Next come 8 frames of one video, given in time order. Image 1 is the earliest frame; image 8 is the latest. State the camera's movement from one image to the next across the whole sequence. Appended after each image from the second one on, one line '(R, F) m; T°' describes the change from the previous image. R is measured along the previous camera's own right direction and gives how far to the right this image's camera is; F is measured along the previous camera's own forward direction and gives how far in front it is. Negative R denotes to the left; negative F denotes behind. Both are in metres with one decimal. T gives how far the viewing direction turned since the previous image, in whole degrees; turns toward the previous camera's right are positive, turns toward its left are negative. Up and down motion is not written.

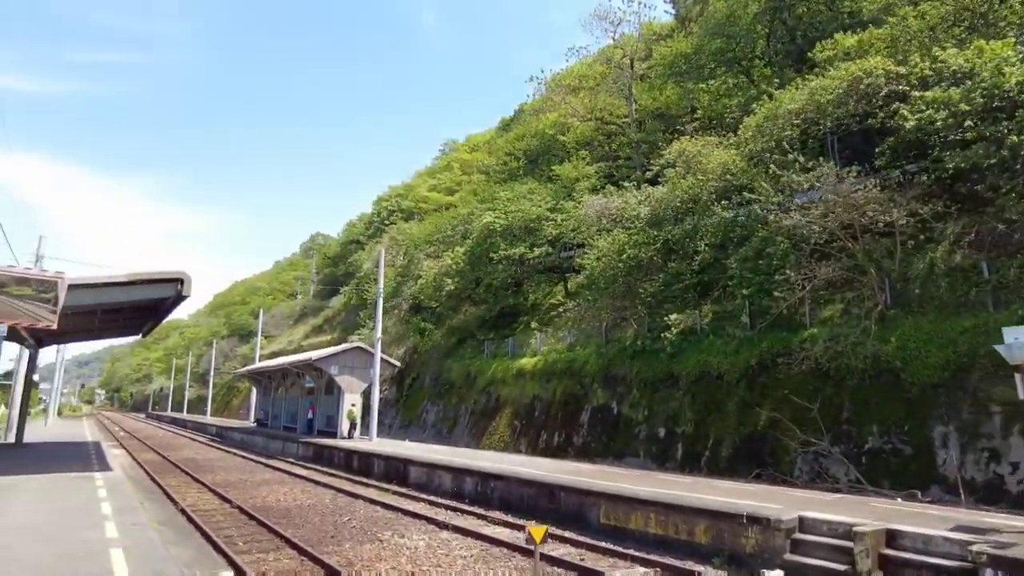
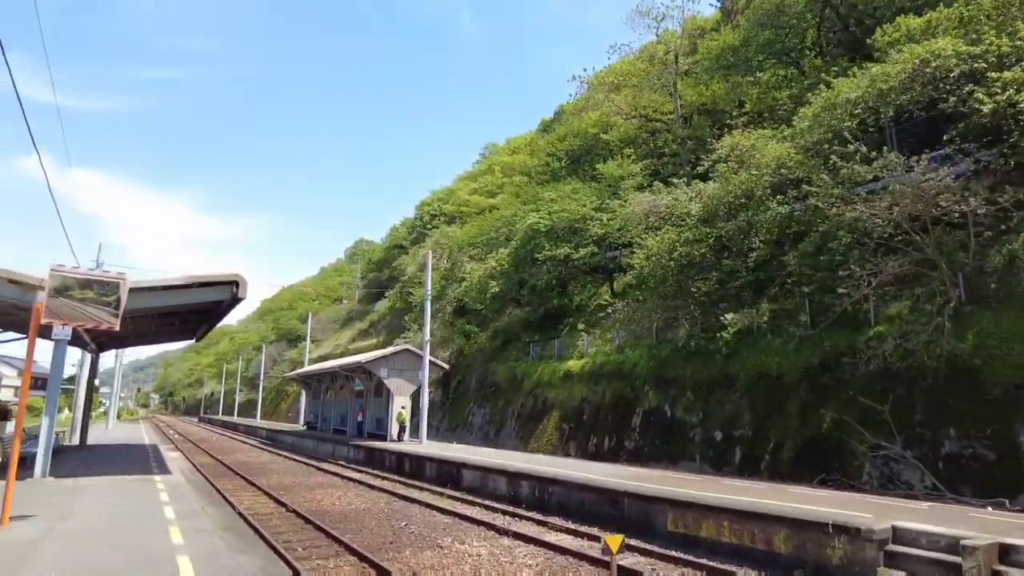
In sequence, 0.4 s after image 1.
(-0.3, +0.3) m; -3°
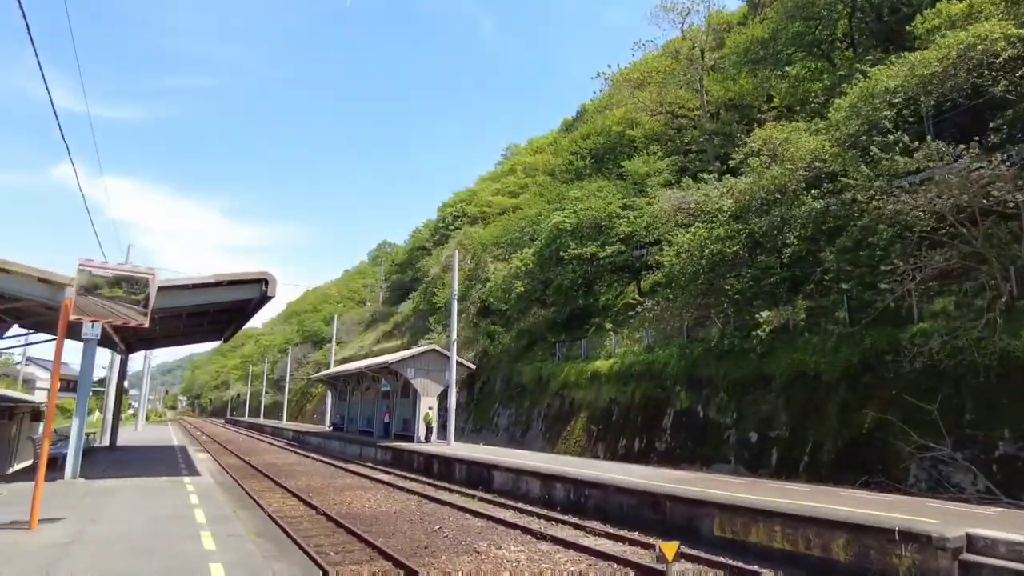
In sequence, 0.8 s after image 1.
(-0.2, +0.3) m; -2°
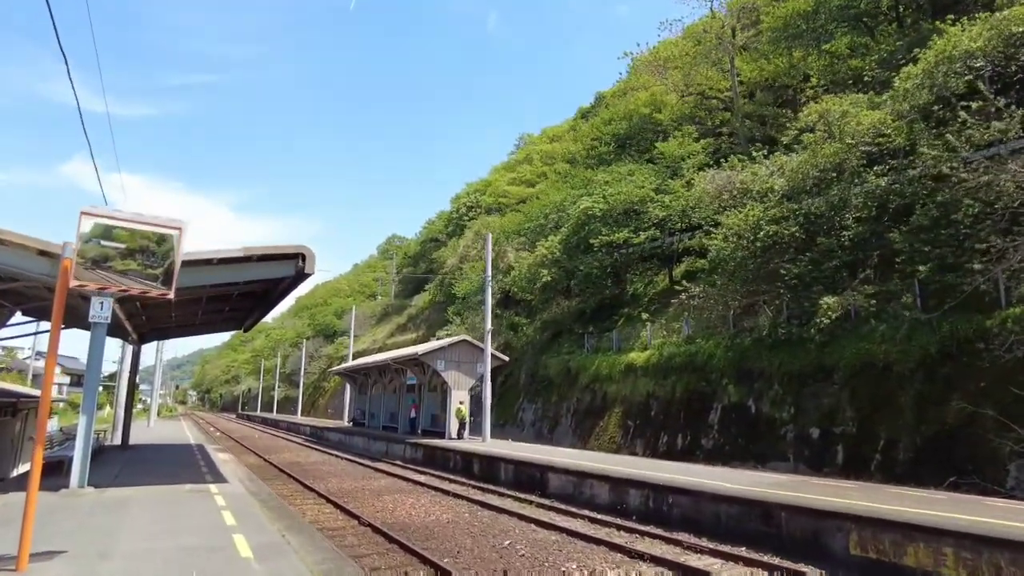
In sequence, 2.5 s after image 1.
(-0.9, +1.5) m; -1°
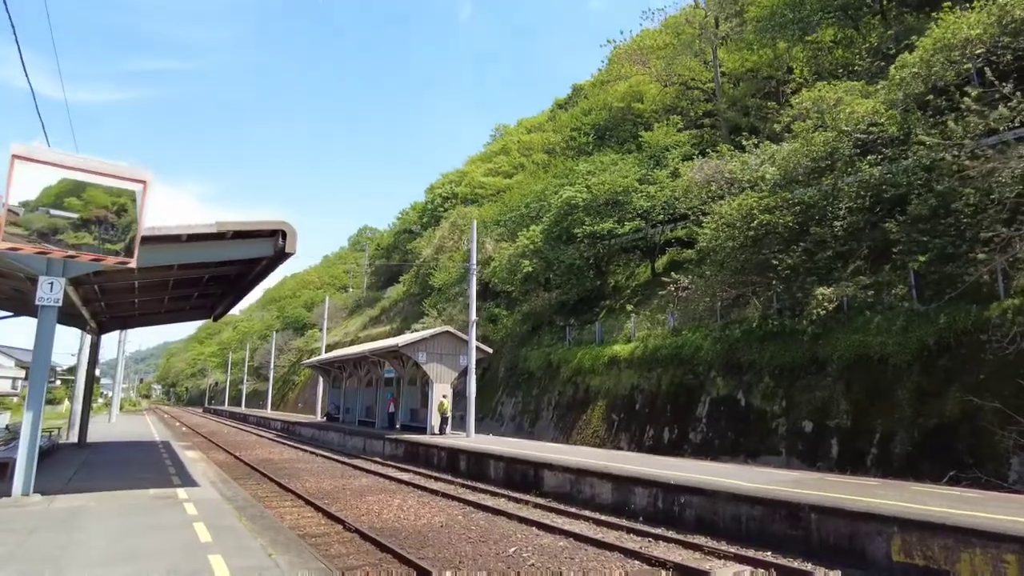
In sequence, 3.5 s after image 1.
(-0.4, +0.8) m; +2°
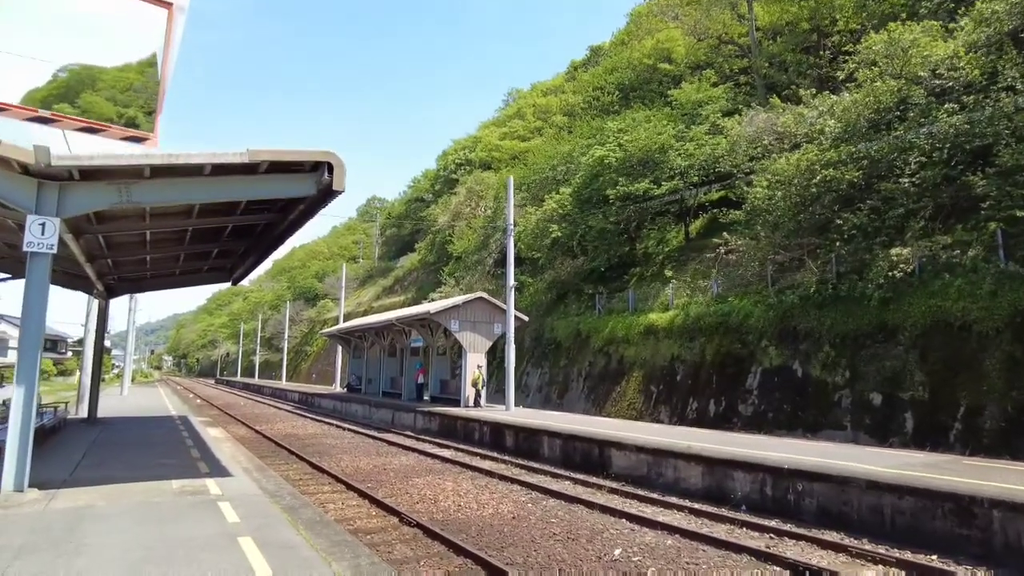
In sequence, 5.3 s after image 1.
(-0.9, +1.5) m; -1°
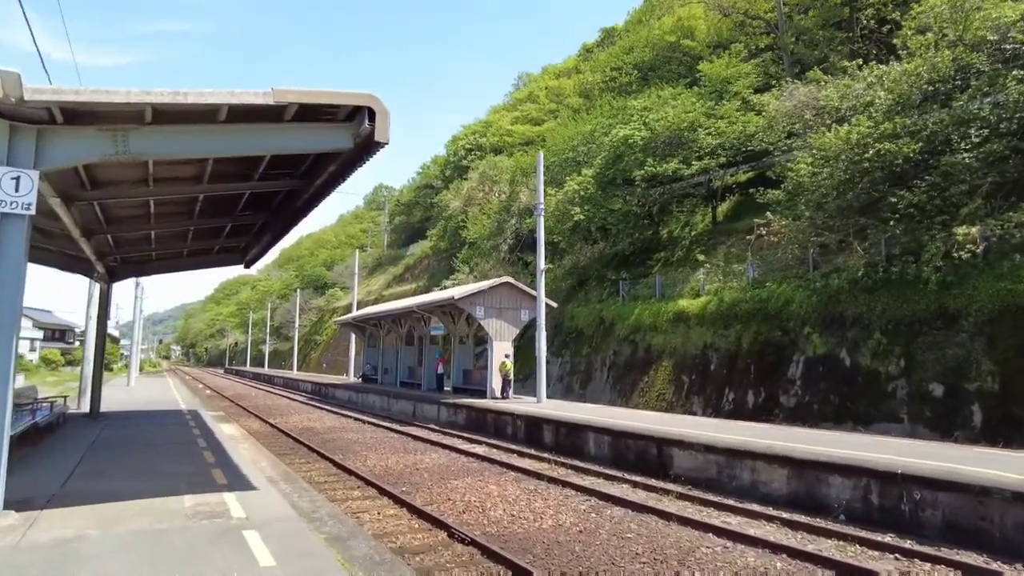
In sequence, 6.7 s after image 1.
(-0.6, +1.1) m; -1°
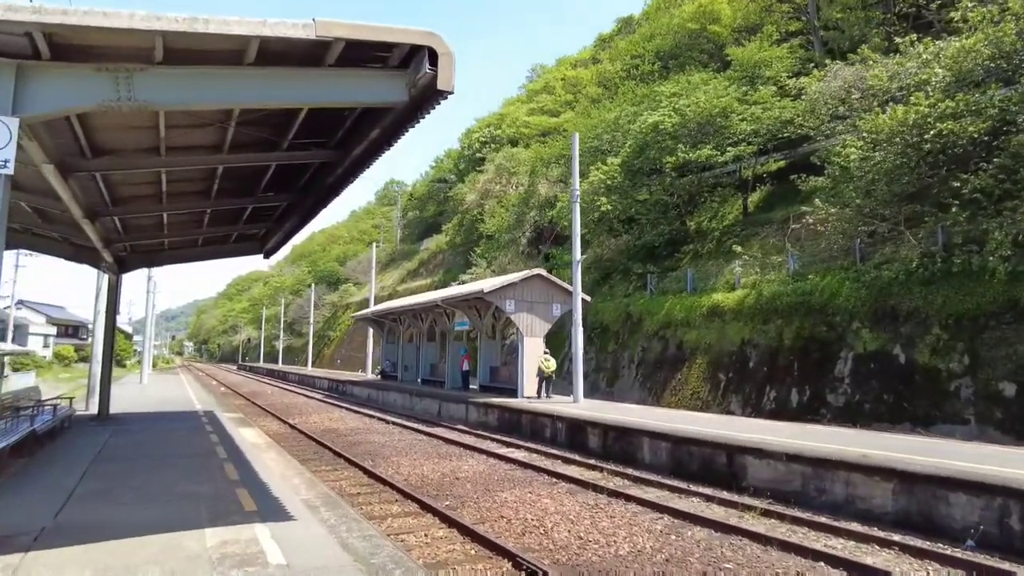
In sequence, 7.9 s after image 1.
(-0.5, +1.0) m; -1°
